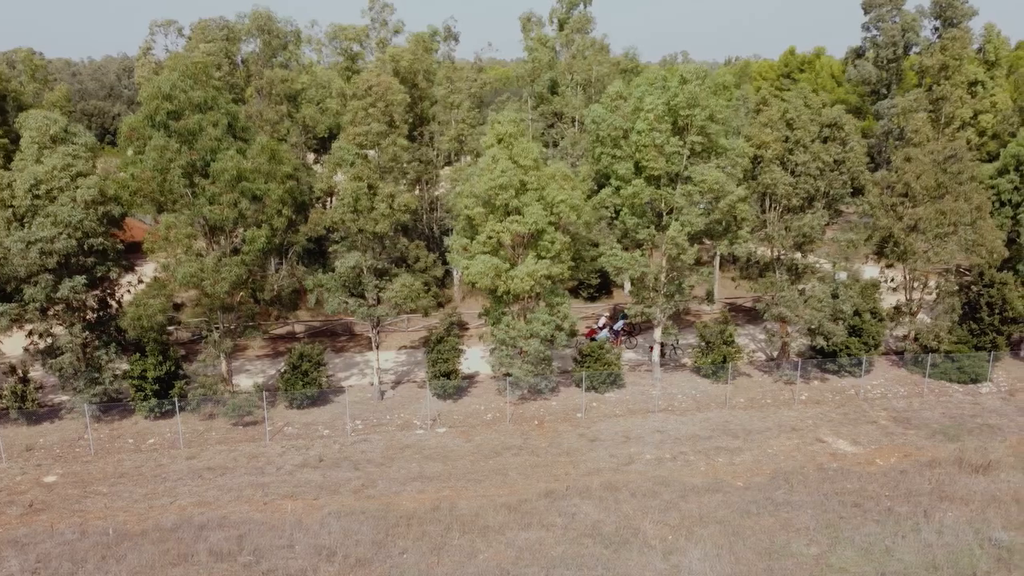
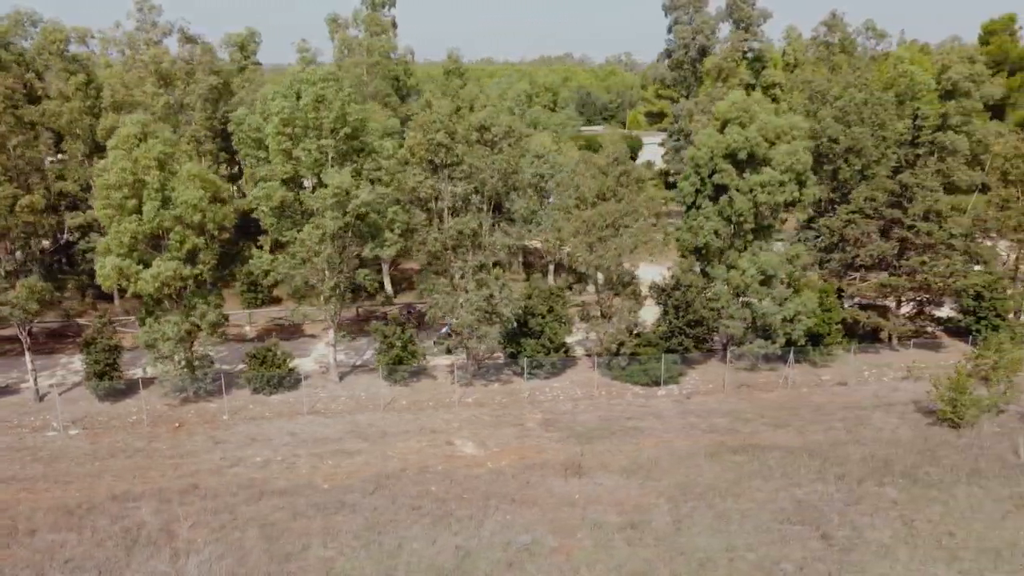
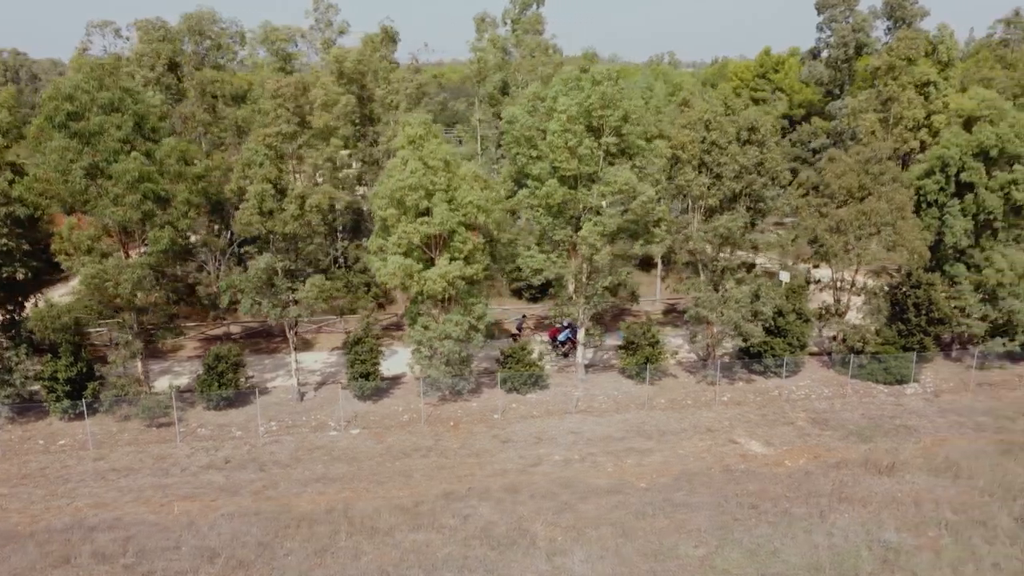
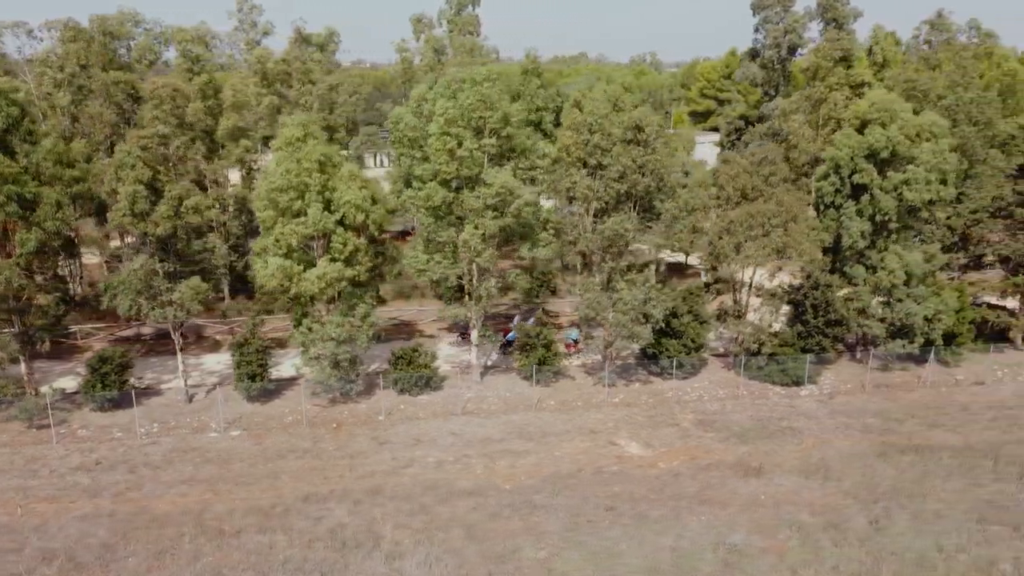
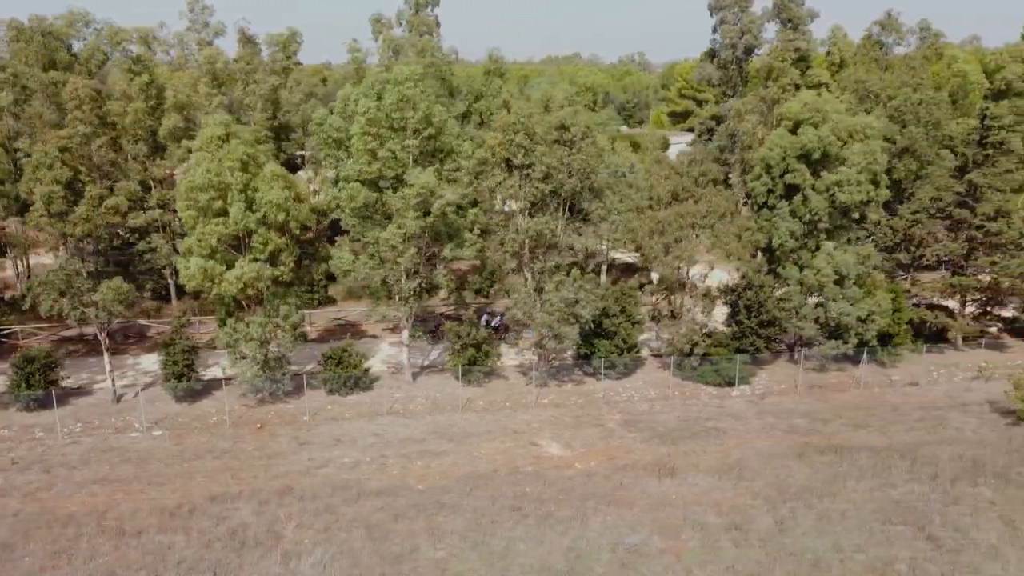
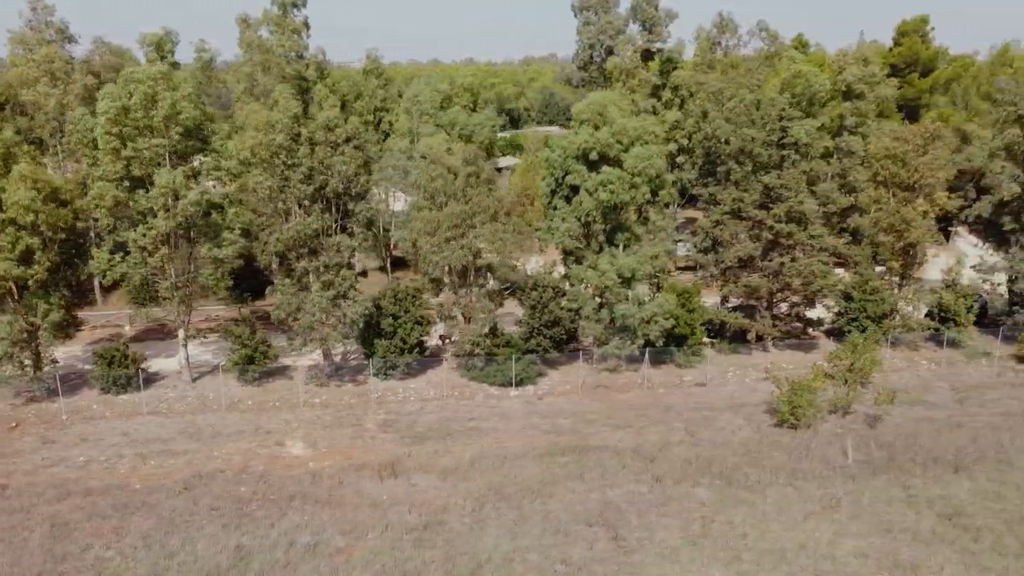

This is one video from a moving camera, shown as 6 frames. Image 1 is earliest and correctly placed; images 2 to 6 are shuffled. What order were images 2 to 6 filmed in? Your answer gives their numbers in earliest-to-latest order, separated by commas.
3, 4, 5, 2, 6
